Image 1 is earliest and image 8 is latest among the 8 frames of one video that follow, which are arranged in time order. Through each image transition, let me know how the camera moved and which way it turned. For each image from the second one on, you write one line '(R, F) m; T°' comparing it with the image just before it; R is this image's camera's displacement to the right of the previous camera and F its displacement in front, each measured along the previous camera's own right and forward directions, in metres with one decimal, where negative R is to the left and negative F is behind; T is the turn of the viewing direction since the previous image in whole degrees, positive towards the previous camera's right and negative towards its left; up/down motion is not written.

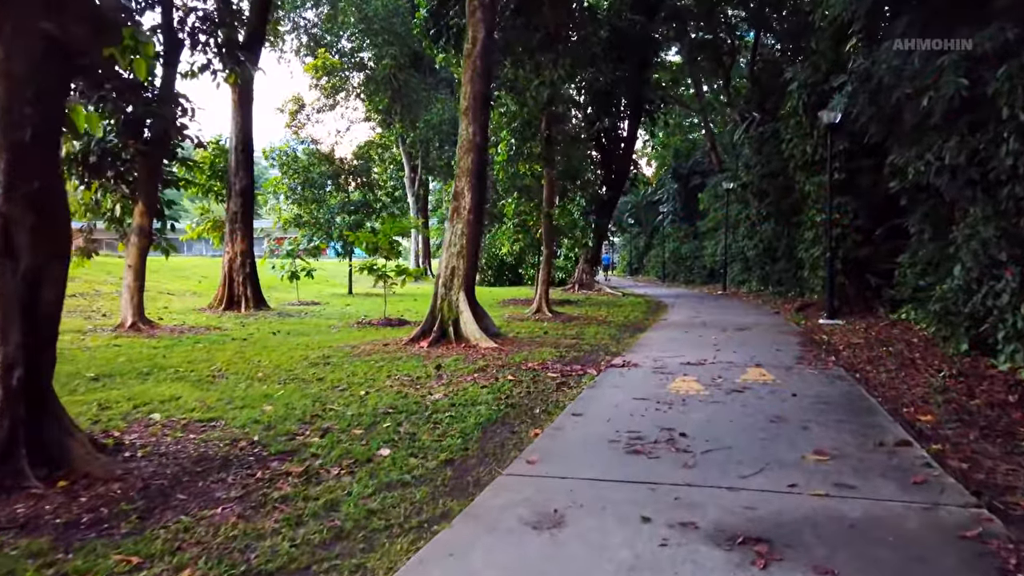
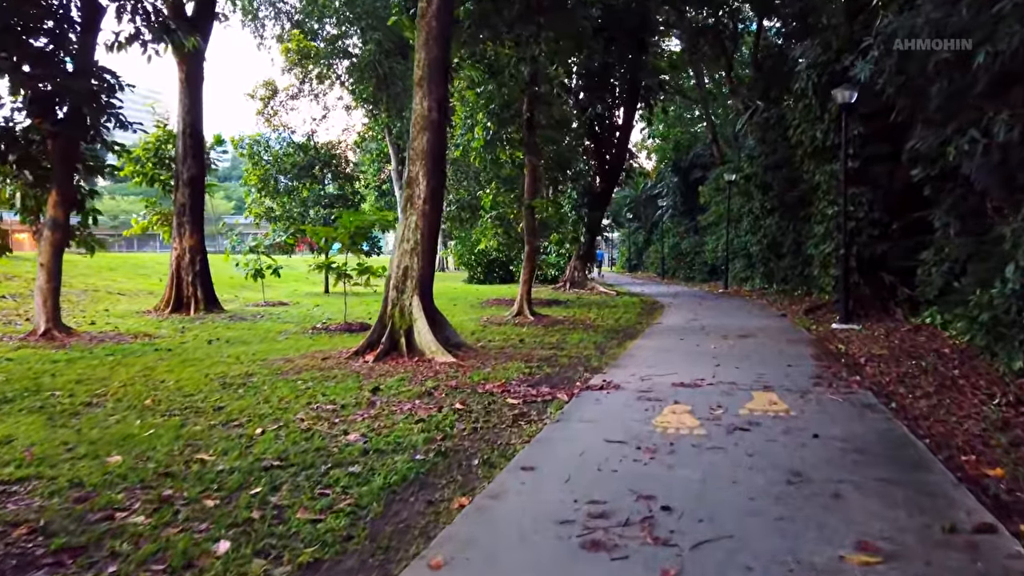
(+0.4, +1.4) m; 0°
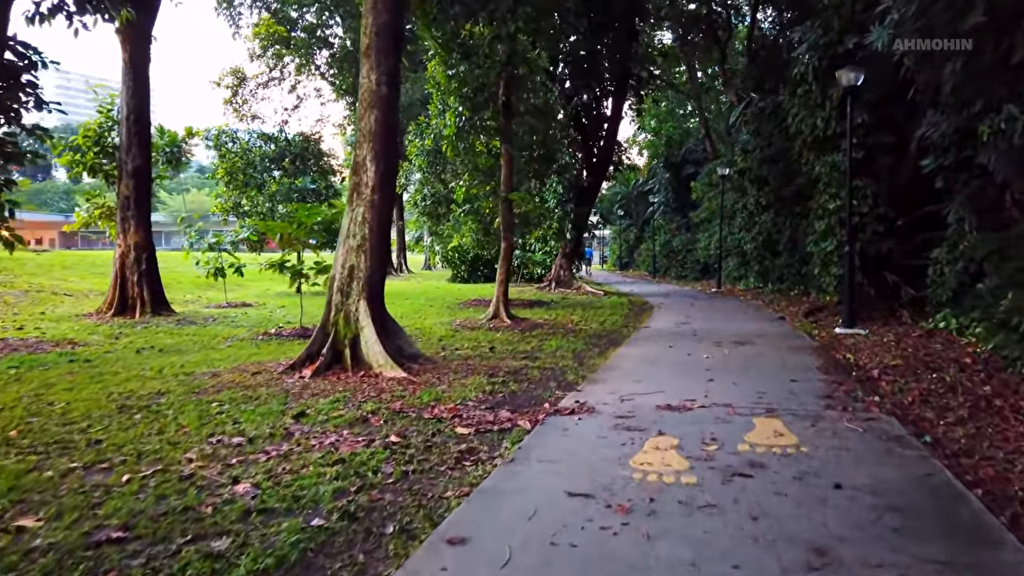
(+0.3, +1.0) m; +1°
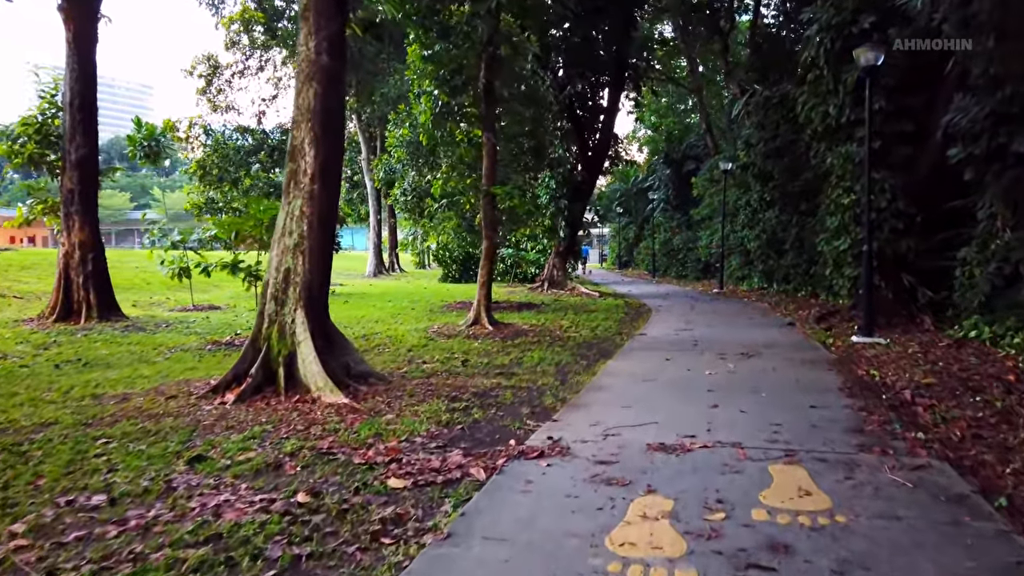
(+0.3, +1.1) m; 0°
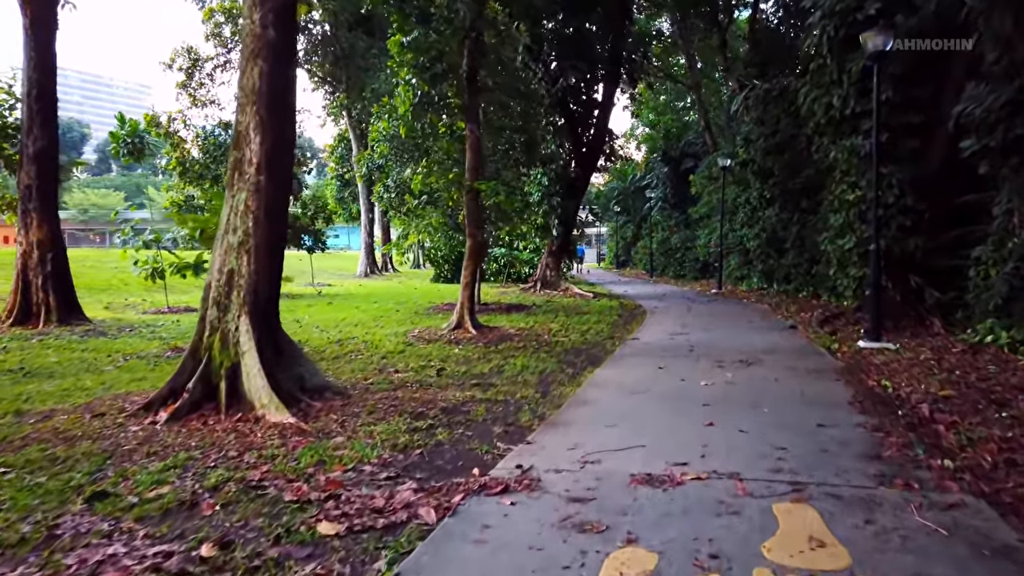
(+0.2, +0.6) m; 0°
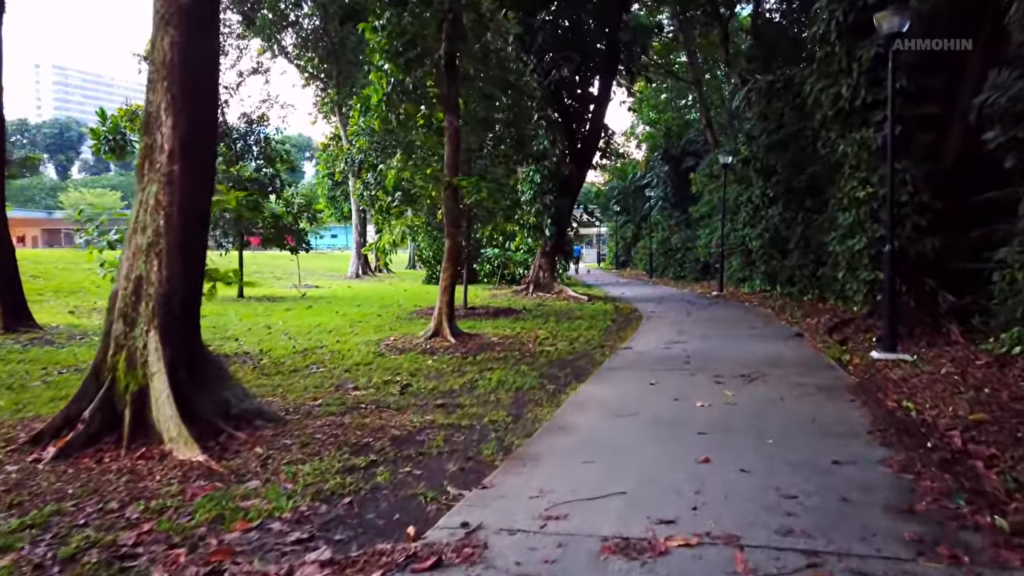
(+0.2, +0.8) m; 0°
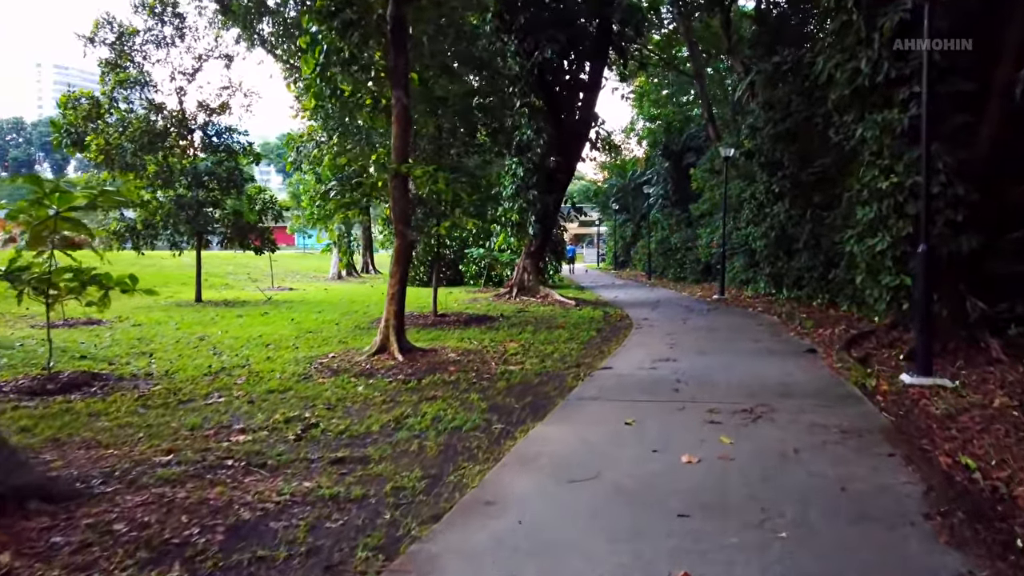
(+0.5, +1.4) m; 0°
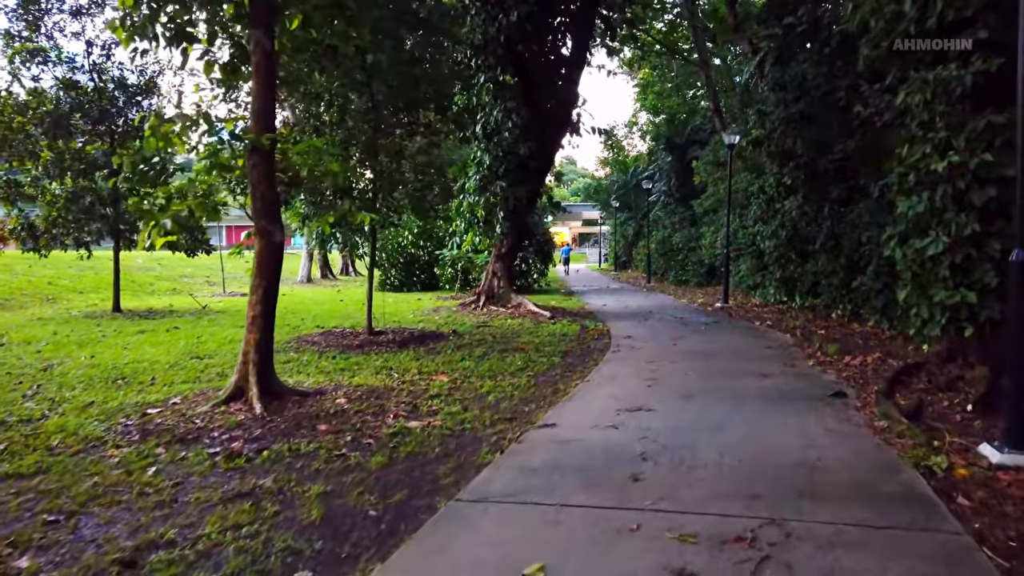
(+0.8, +2.3) m; -1°
